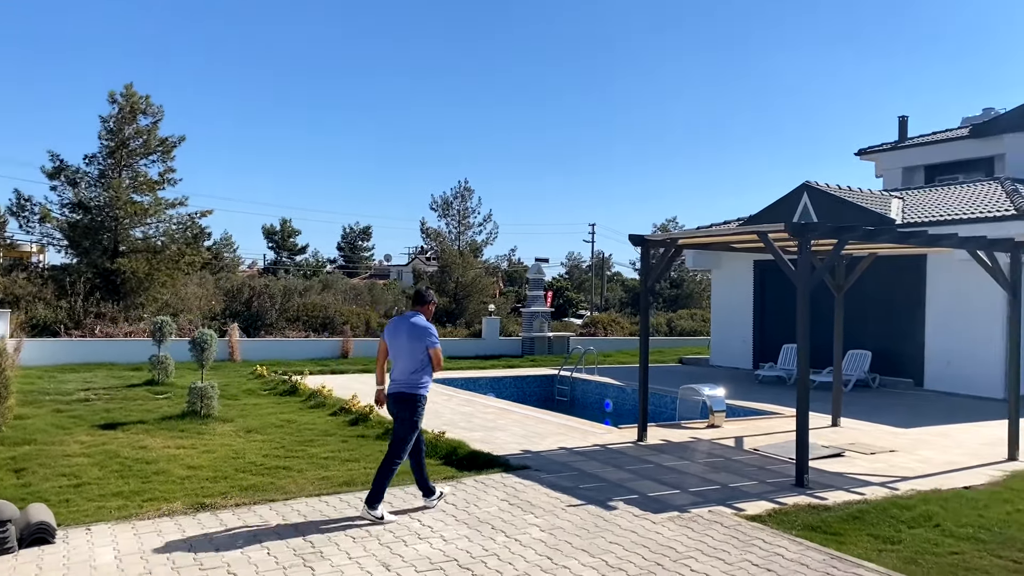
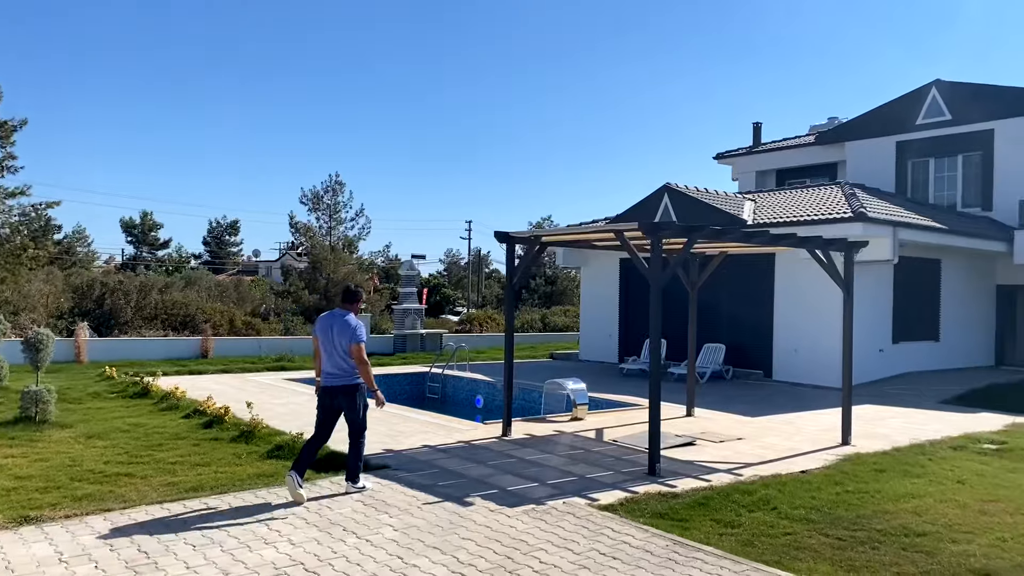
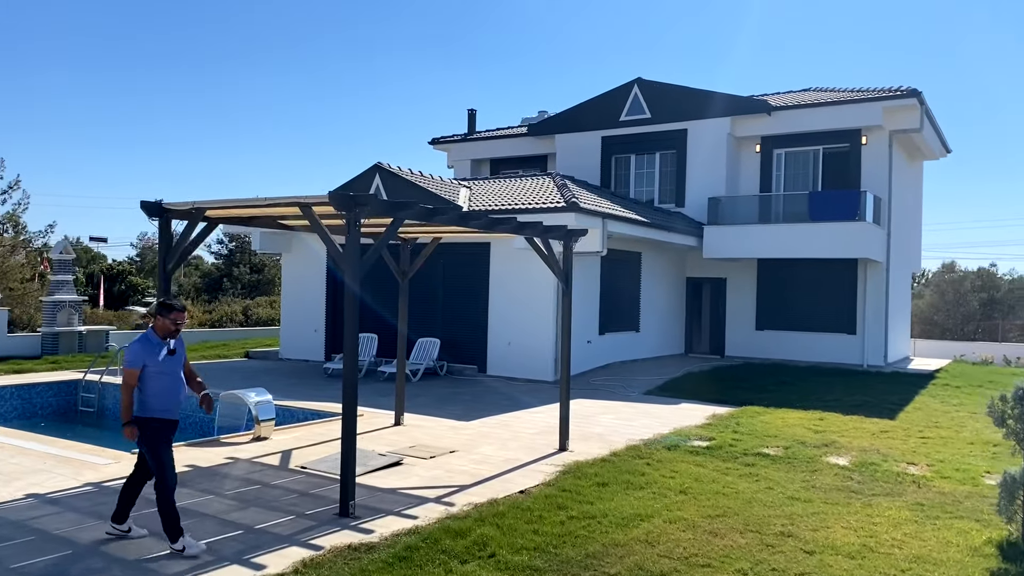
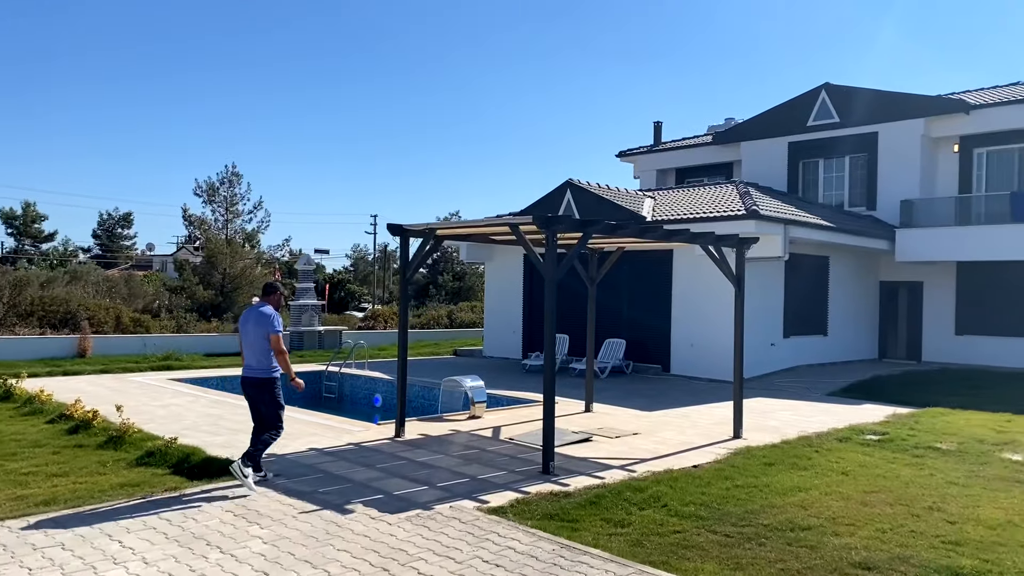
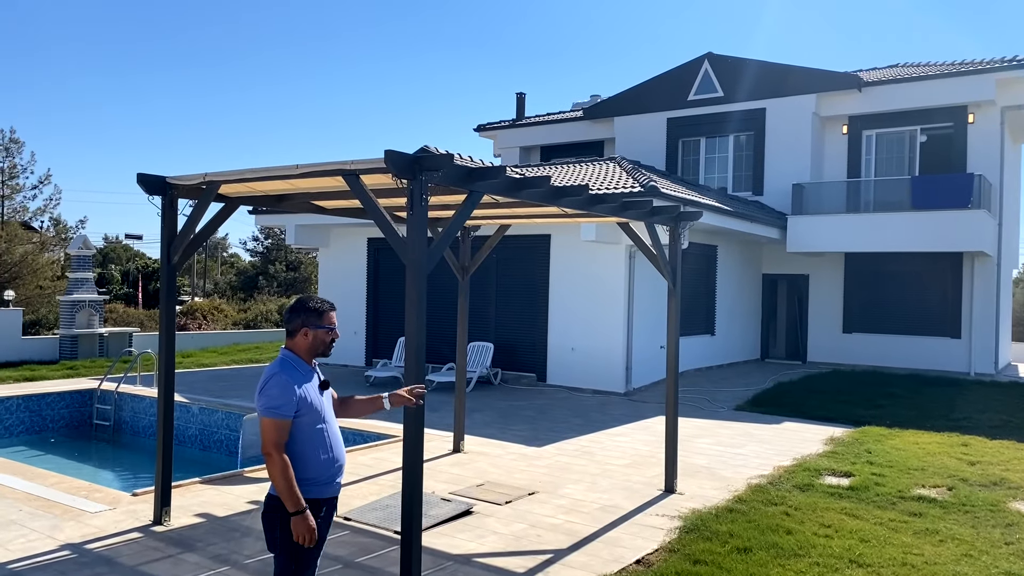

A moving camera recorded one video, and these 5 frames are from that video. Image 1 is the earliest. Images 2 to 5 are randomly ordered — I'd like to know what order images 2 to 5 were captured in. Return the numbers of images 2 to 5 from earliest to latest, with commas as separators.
2, 4, 3, 5
